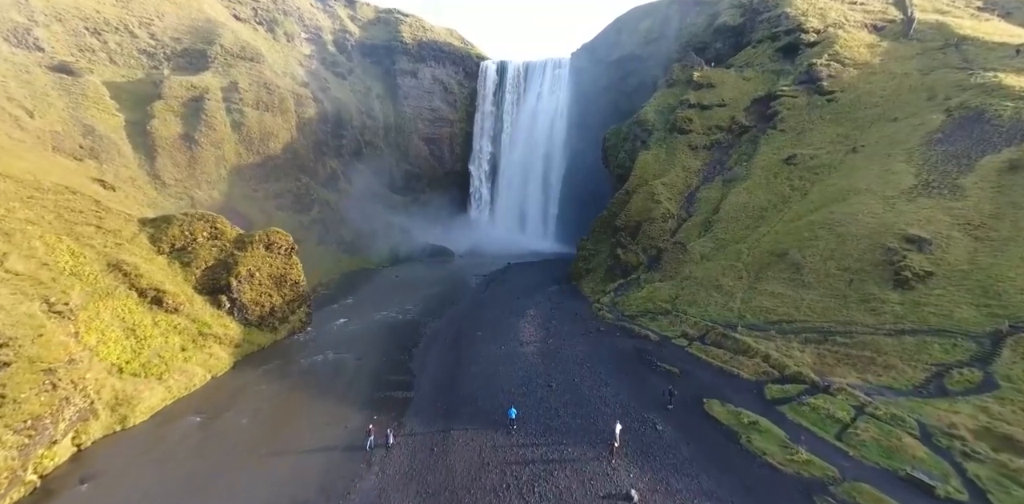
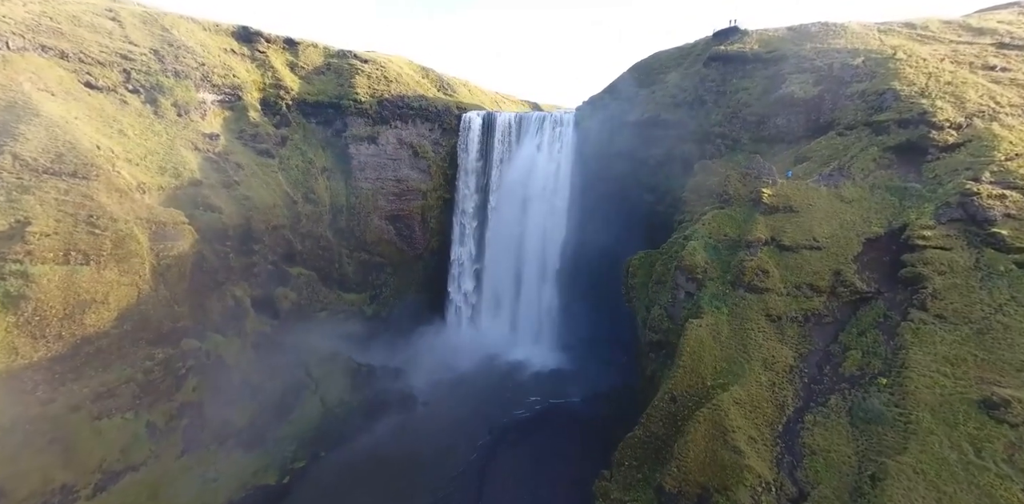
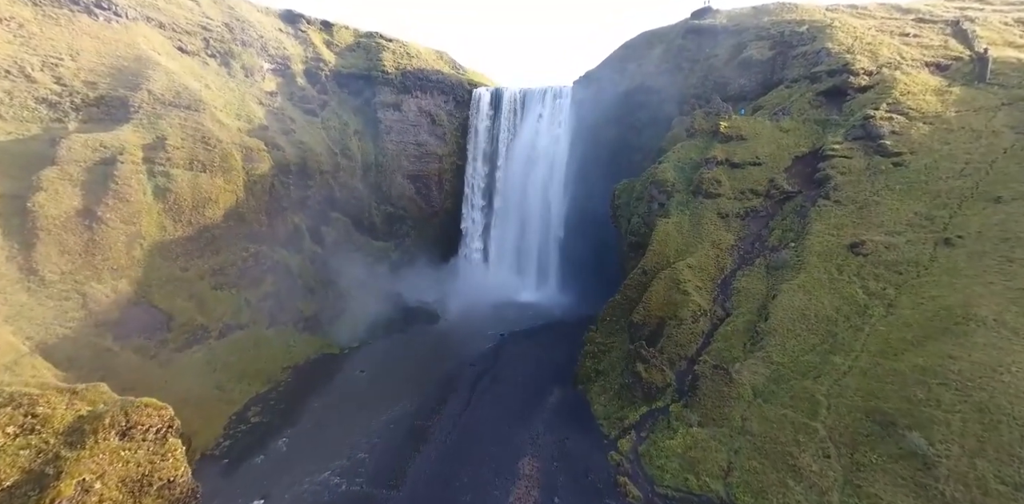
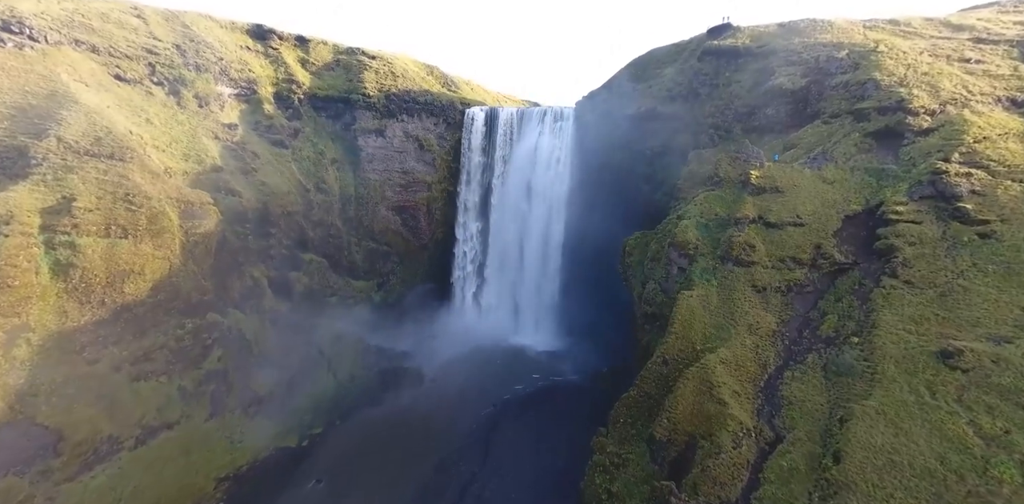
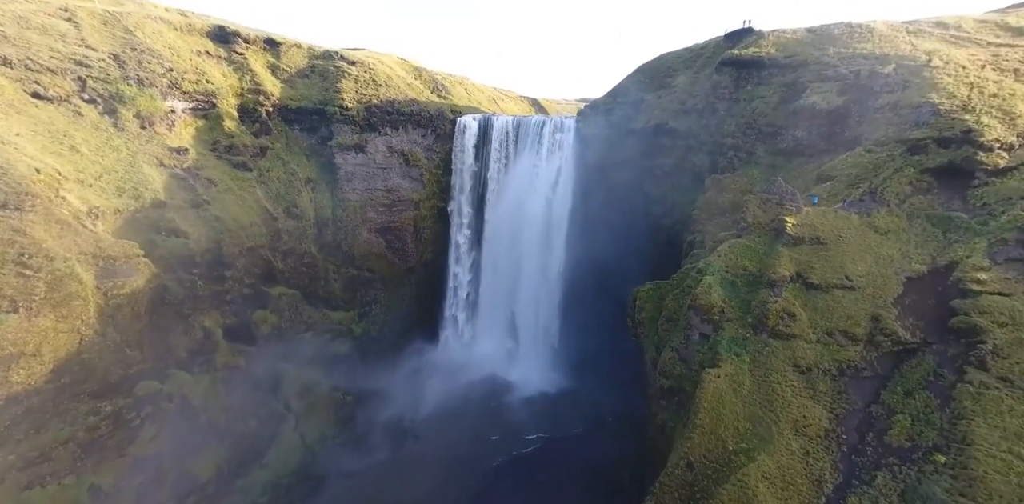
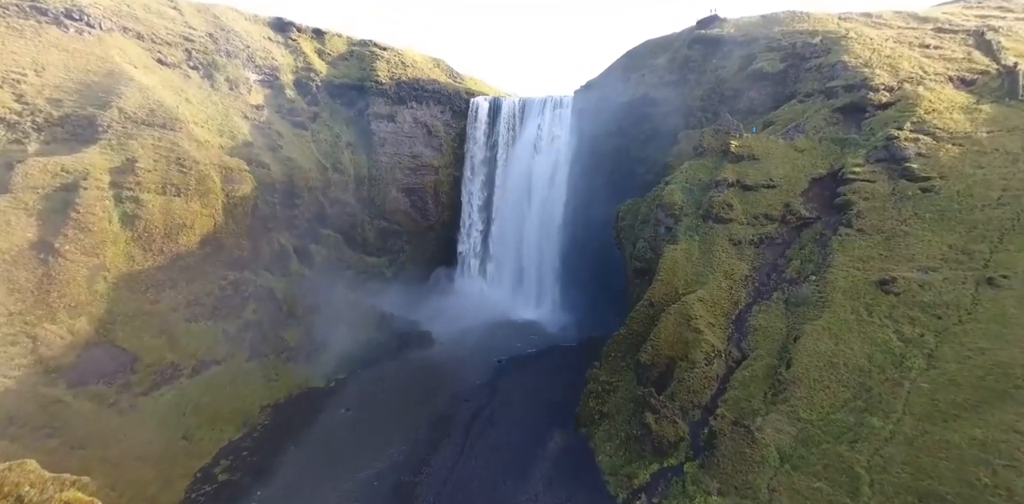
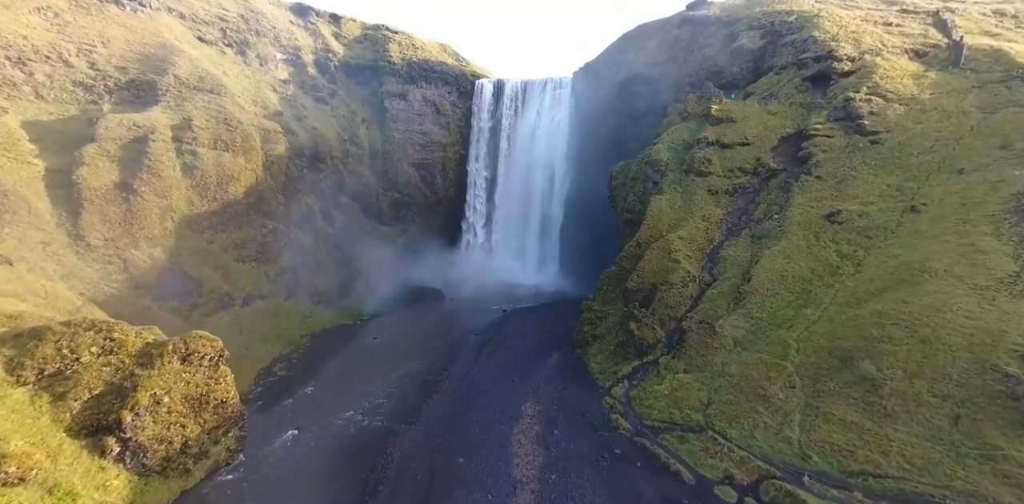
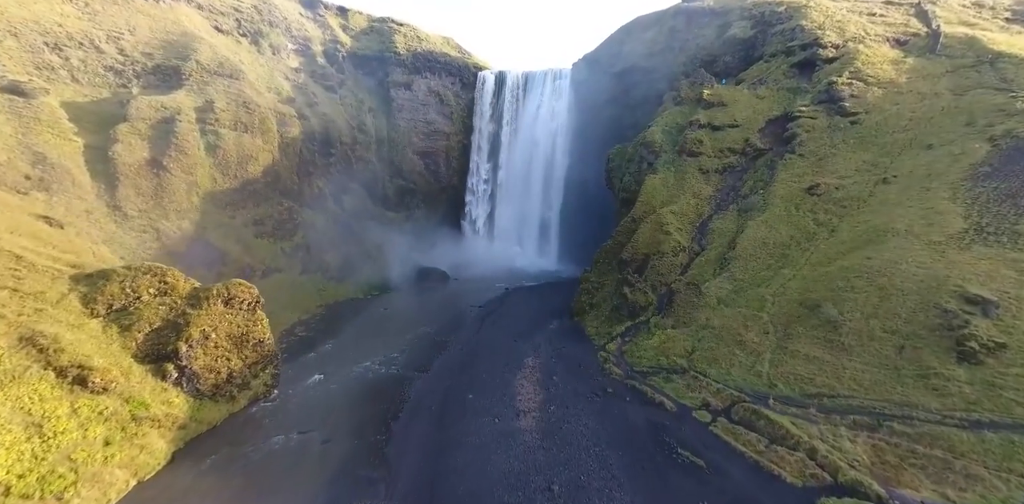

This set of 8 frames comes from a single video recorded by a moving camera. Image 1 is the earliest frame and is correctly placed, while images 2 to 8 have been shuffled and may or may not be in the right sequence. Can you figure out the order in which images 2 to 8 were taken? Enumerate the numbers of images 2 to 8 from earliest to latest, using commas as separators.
8, 7, 3, 6, 4, 2, 5
